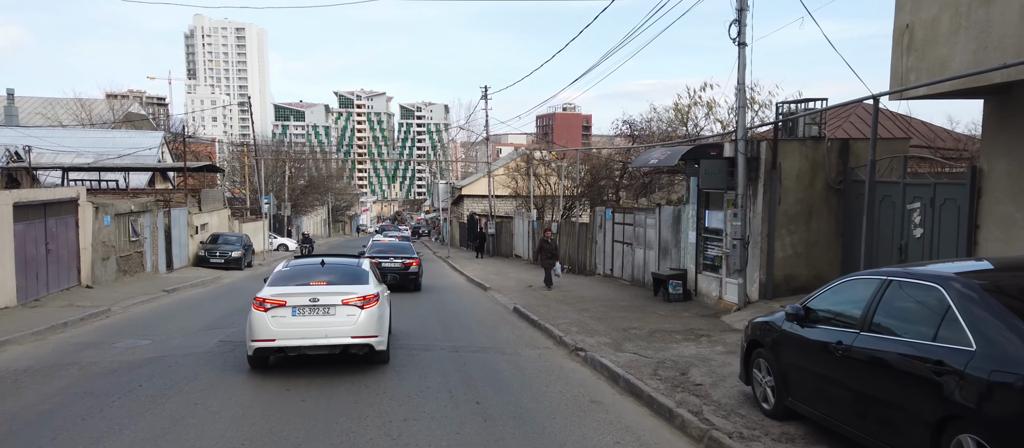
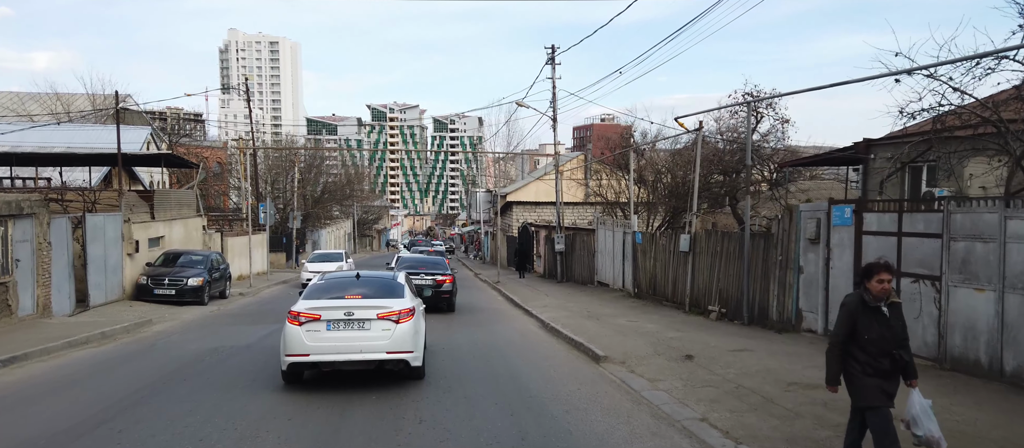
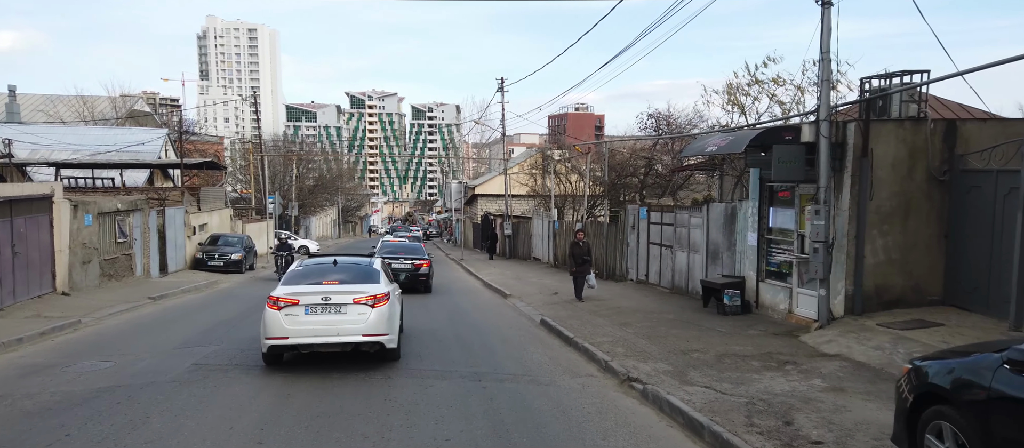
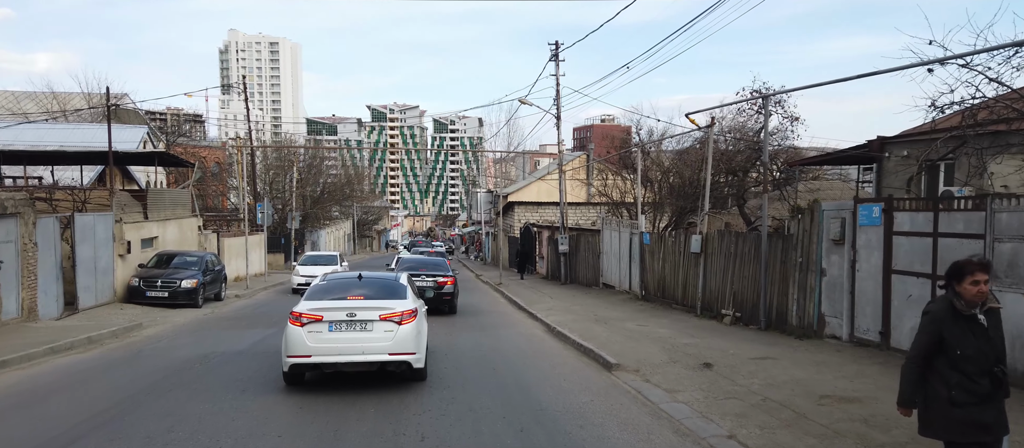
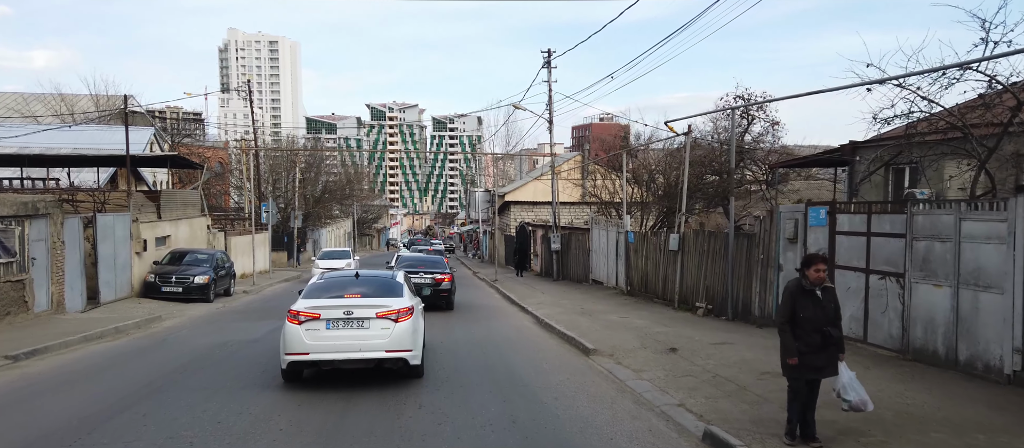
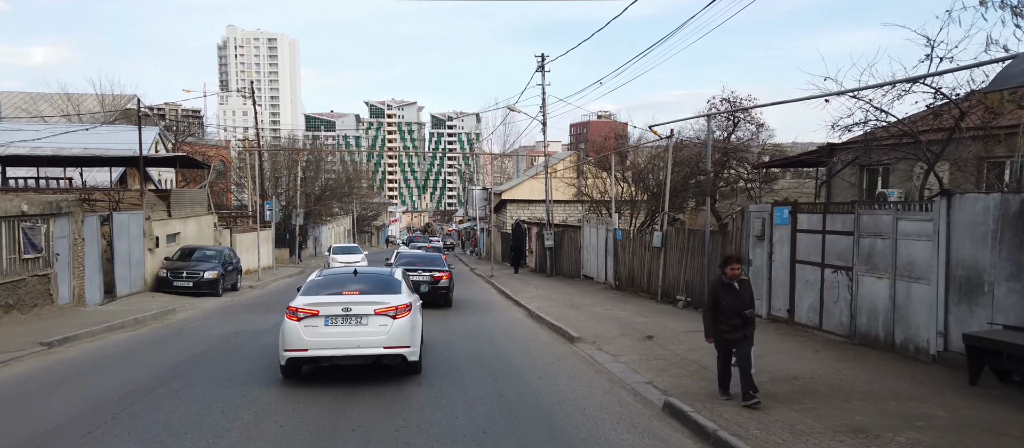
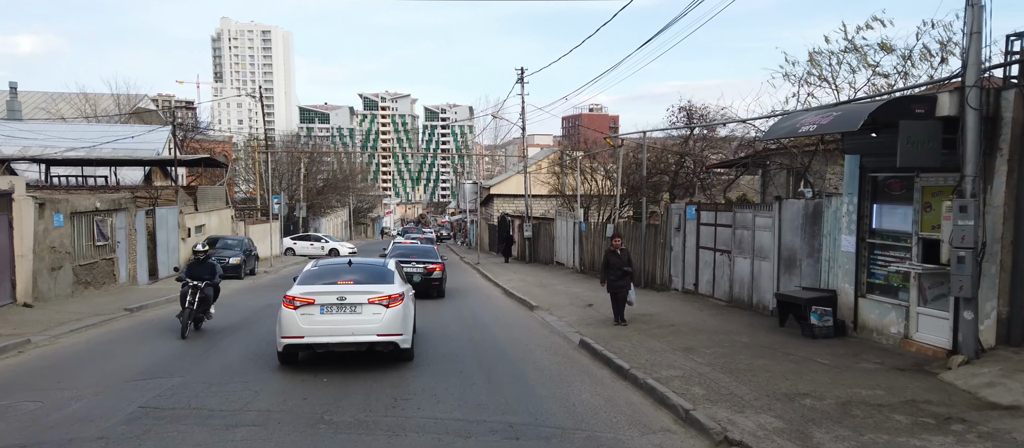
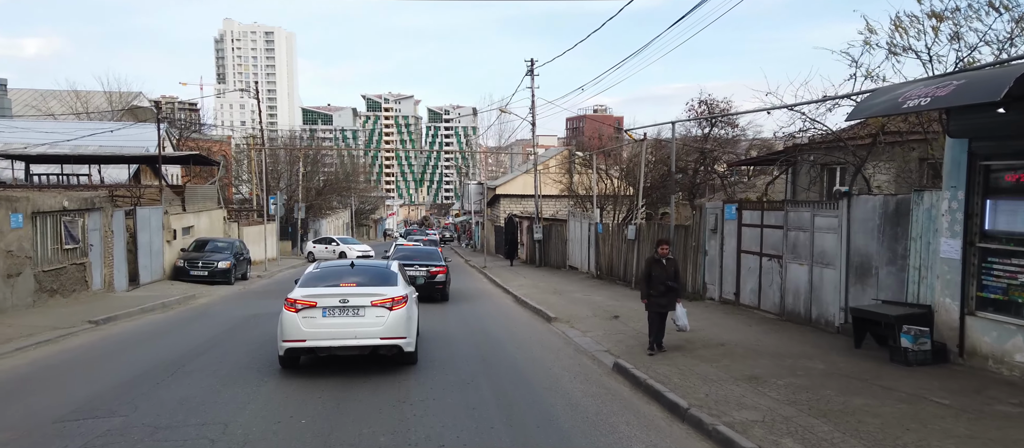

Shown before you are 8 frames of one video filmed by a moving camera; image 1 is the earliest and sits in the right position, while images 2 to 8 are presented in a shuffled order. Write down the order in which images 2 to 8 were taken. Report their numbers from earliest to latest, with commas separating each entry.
3, 7, 8, 6, 5, 2, 4
